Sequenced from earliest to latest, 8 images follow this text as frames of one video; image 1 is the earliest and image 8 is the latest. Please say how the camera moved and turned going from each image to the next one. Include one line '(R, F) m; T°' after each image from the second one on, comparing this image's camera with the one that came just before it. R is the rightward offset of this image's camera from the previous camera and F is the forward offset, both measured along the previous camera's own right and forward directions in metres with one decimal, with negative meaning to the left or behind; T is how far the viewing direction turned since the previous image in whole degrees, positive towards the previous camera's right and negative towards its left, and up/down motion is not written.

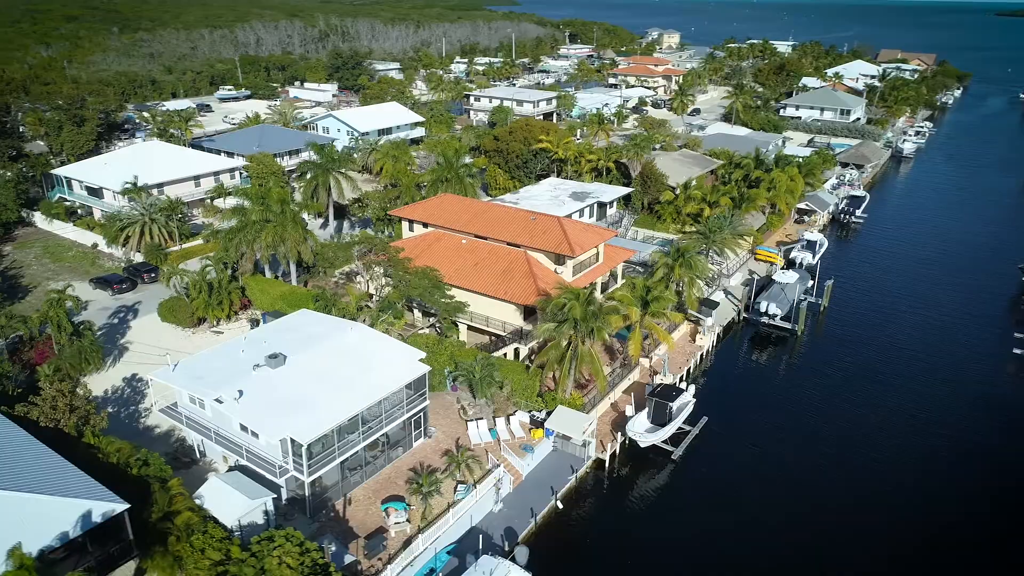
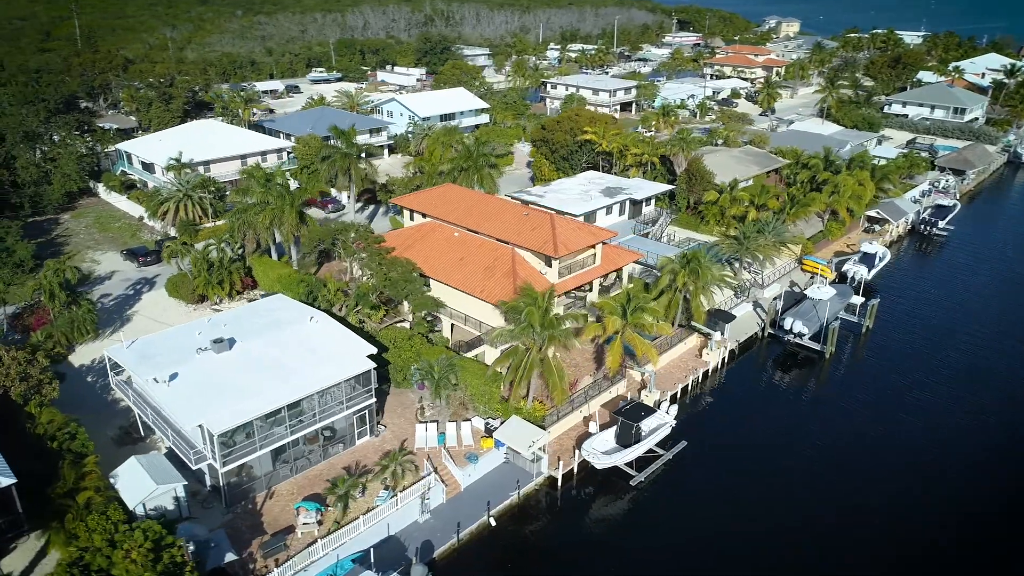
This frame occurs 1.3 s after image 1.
(+6.3, +2.3) m; -9°
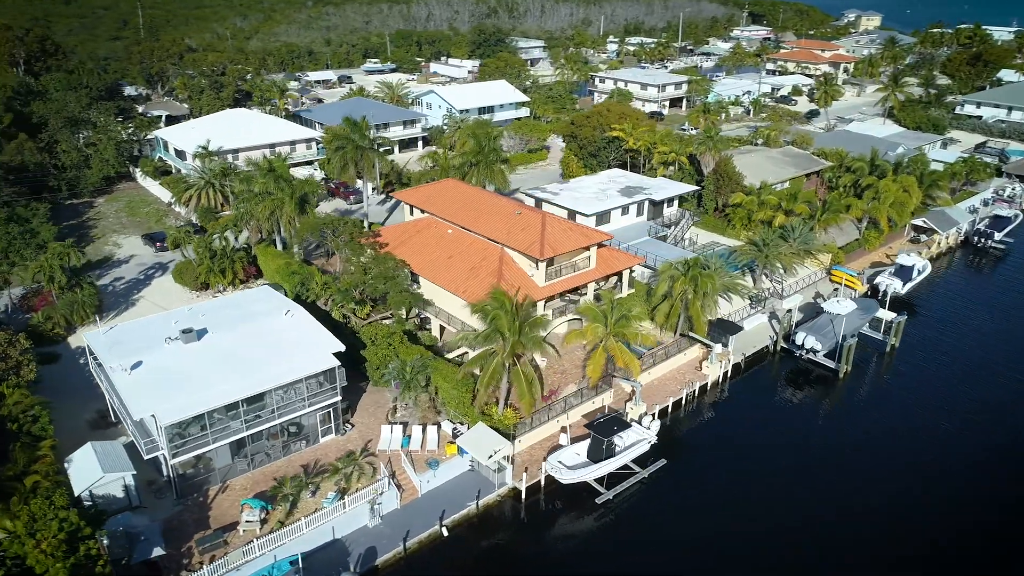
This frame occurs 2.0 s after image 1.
(+3.8, +1.3) m; -5°
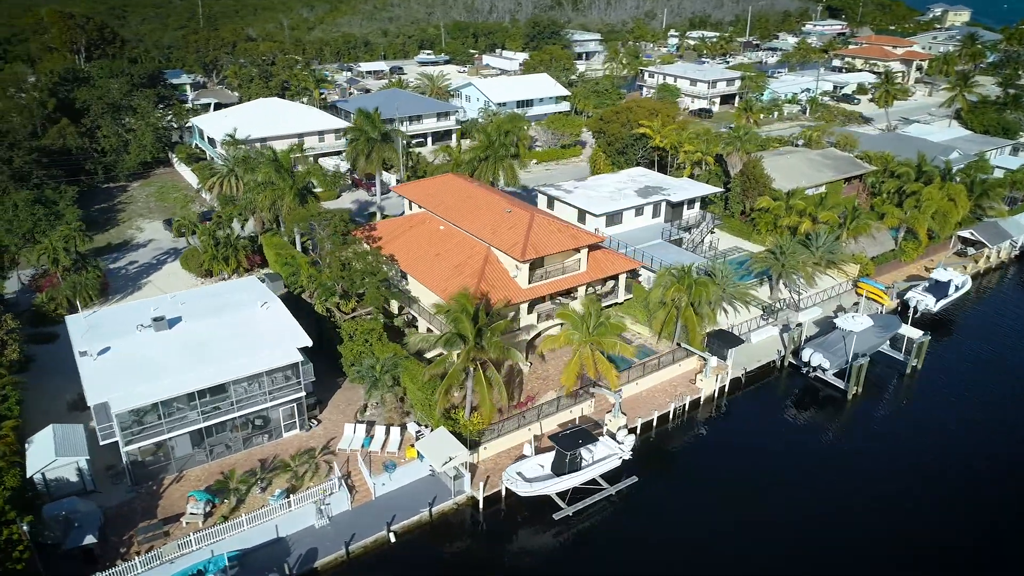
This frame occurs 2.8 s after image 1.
(+3.8, +1.3) m; -5°
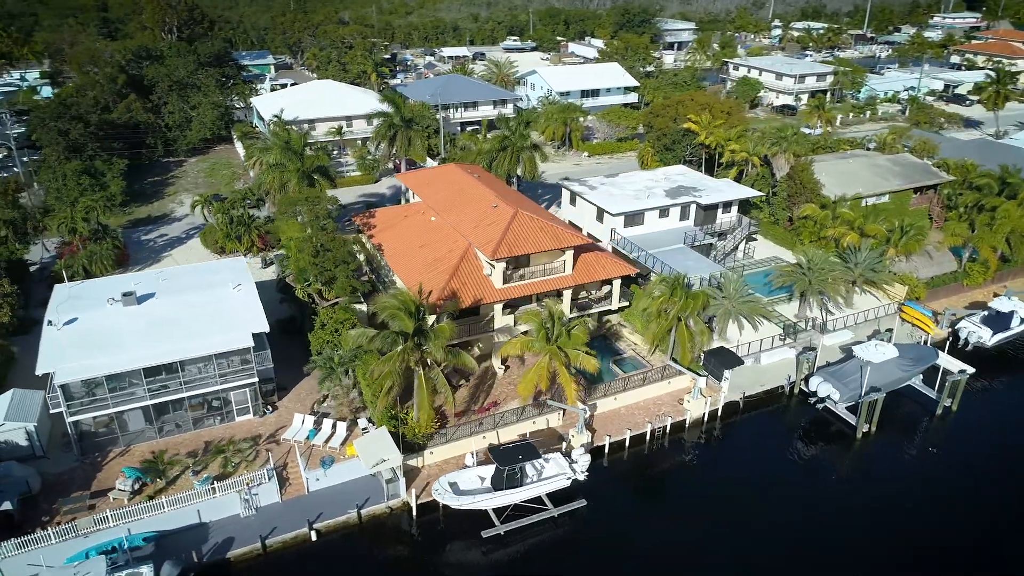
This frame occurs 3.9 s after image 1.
(+5.6, +2.1) m; -8°
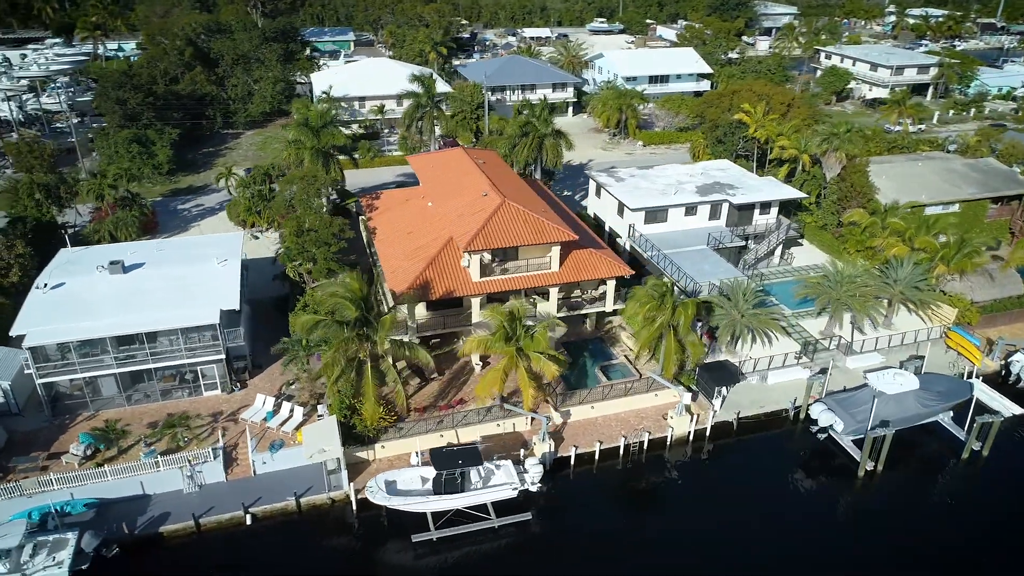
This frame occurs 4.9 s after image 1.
(+4.9, +1.9) m; -8°
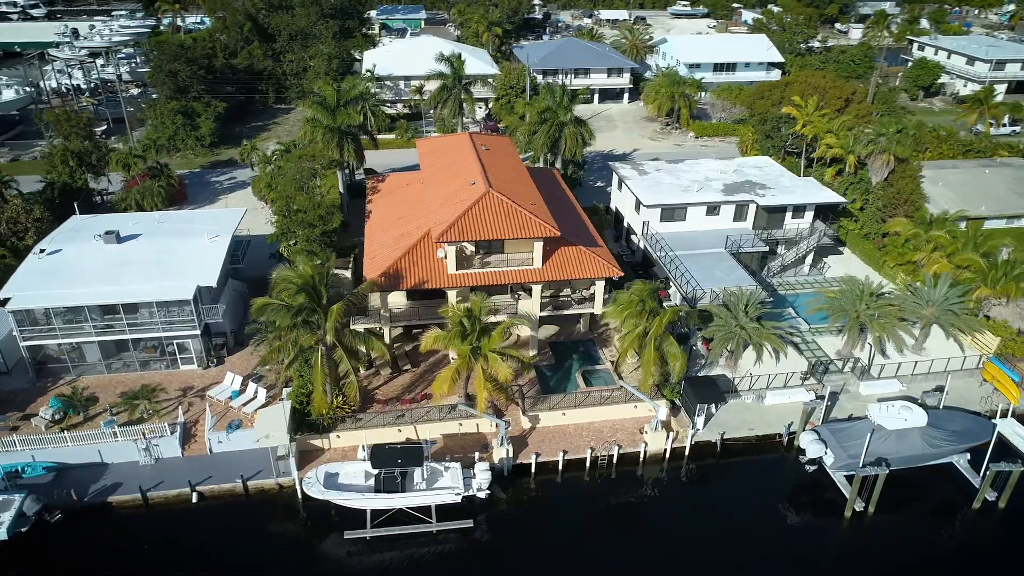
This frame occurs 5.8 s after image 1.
(+4.3, +1.6) m; -7°
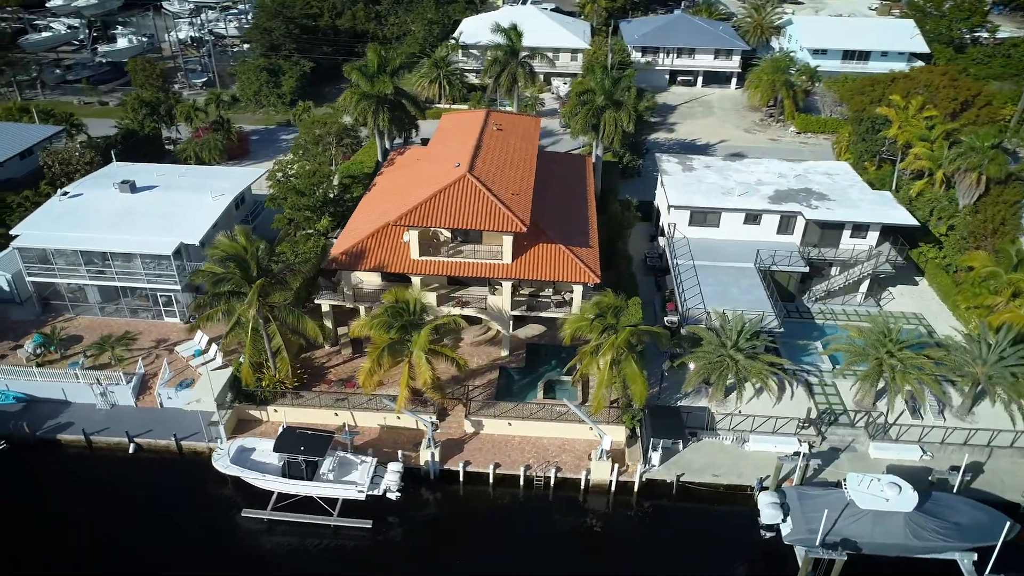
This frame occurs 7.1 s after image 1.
(+6.8, +2.8) m; -12°
